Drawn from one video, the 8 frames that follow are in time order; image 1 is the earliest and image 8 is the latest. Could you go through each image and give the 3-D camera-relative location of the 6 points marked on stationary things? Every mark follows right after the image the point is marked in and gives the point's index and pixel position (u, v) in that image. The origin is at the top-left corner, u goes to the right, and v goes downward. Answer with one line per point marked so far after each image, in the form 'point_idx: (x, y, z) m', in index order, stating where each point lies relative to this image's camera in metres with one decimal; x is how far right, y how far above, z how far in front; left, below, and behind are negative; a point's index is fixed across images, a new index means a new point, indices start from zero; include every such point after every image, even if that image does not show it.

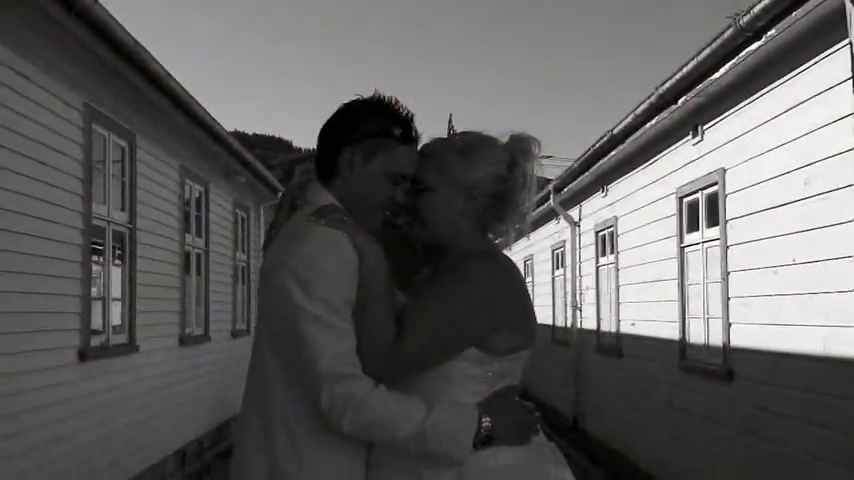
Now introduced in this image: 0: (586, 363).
0: (+2.1, -1.6, +13.1) m
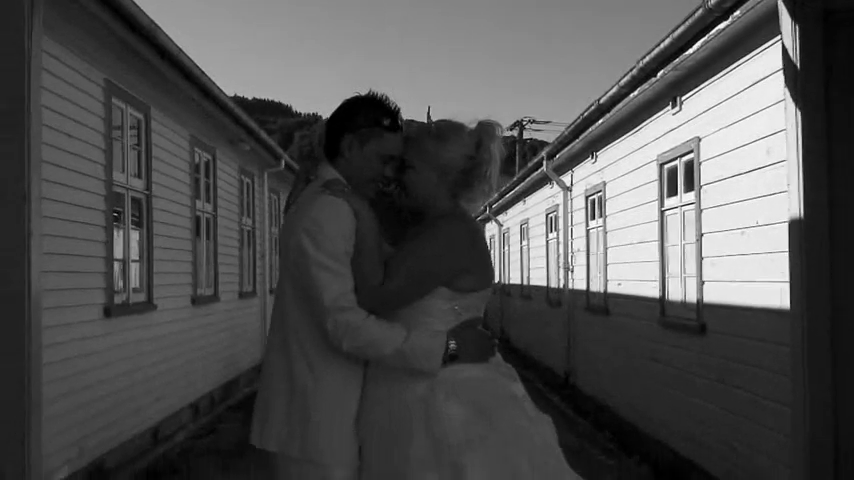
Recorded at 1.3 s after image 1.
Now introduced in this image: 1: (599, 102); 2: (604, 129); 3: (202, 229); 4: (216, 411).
0: (+2.1, -1.1, +13.8) m
1: (+1.8, +1.4, +10.6) m
2: (+2.0, +1.3, +11.5) m
3: (-2.6, +0.1, +11.7) m
4: (-2.5, -2.0, +11.9) m
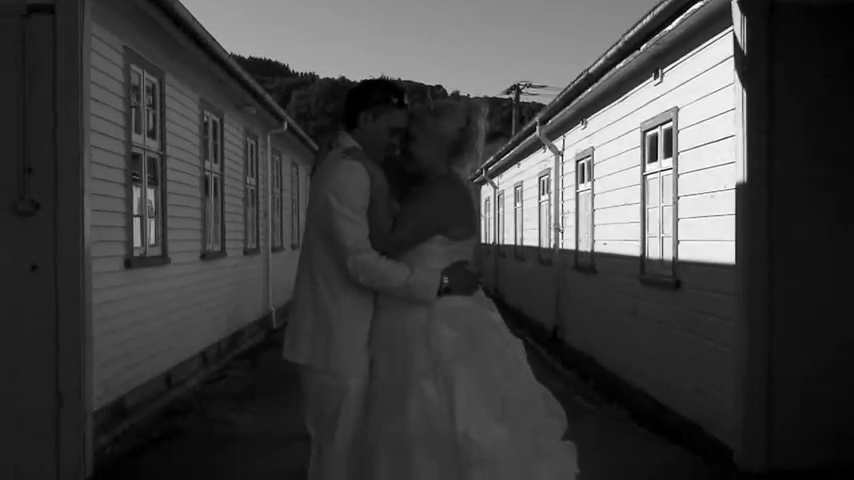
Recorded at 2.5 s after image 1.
0: (+2.0, -0.6, +14.5) m
1: (+1.8, +1.9, +11.2) m
2: (+2.0, +1.7, +12.1) m
3: (-2.7, +0.6, +12.4) m
4: (-2.6, -1.5, +12.6) m
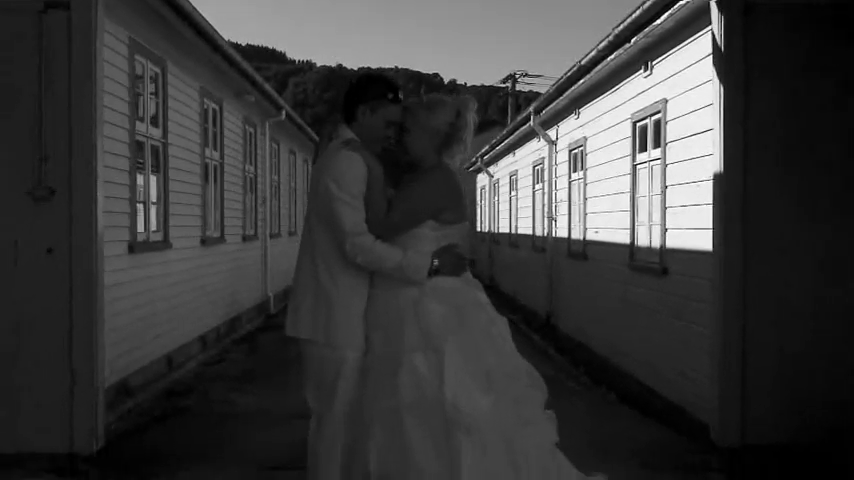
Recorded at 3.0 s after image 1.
0: (+1.9, -0.4, +14.8) m
1: (+1.7, +2.0, +11.4) m
2: (+1.9, +1.9, +12.3) m
3: (-2.7, +0.8, +12.6) m
4: (-2.6, -1.3, +12.9) m
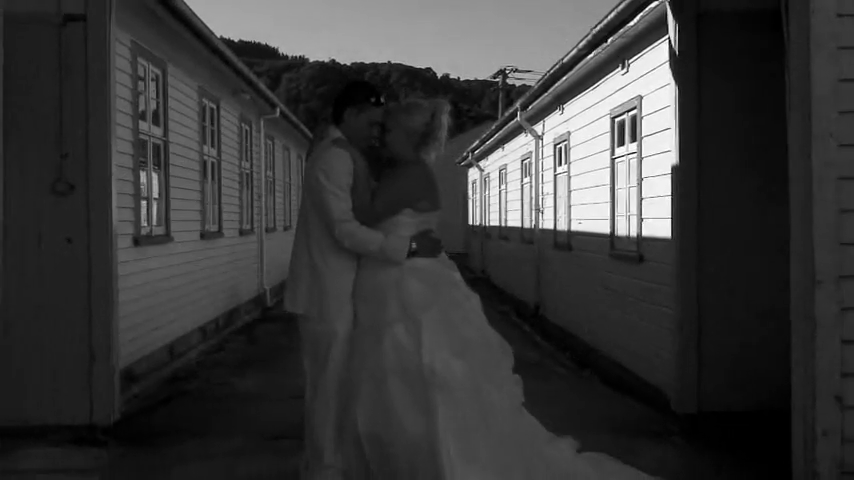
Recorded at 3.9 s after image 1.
0: (+1.8, -0.3, +15.3) m
1: (+1.6, +2.1, +11.9) m
2: (+1.8, +2.0, +12.8) m
3: (-2.9, +0.9, +13.1) m
4: (-2.7, -1.2, +13.4) m
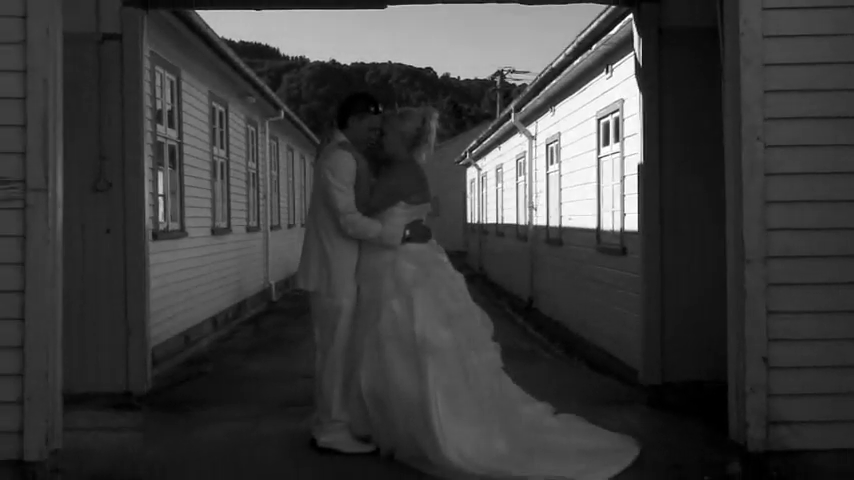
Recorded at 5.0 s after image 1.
0: (+1.8, -0.2, +16.0) m
1: (+1.6, +2.2, +12.7) m
2: (+1.8, +2.0, +13.6) m
3: (-2.9, +0.9, +13.9) m
4: (-2.8, -1.2, +14.1) m
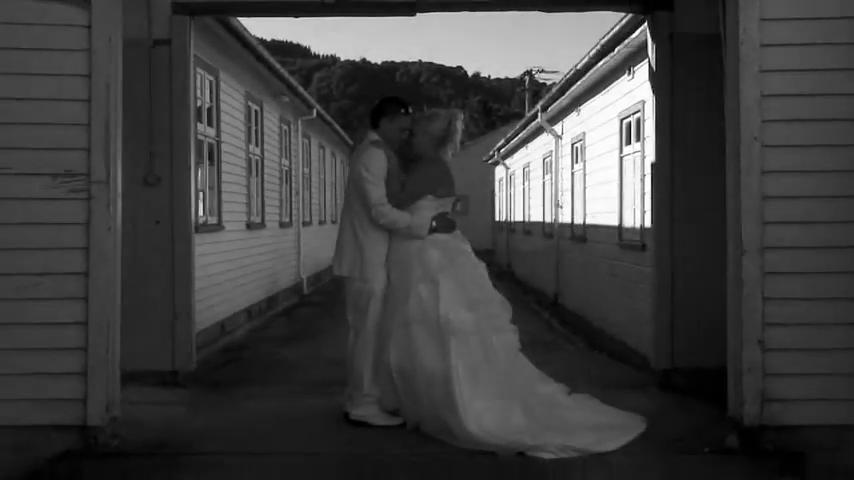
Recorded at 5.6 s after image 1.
0: (+2.2, -0.2, +16.4) m
1: (+1.9, +2.2, +13.0) m
2: (+2.2, +2.1, +14.0) m
3: (-2.5, +1.0, +14.4) m
4: (-2.4, -1.1, +14.6) m
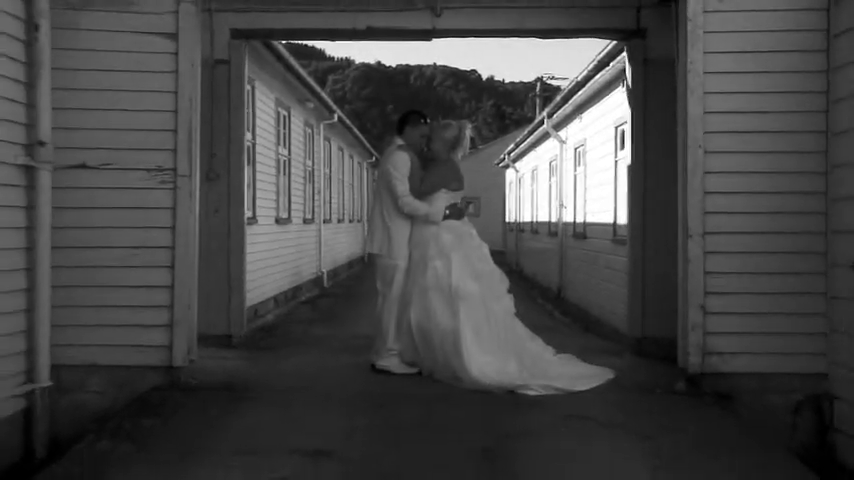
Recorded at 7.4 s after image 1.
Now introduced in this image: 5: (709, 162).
0: (+2.5, -0.1, +17.7) m
1: (+2.1, +2.3, +14.4) m
2: (+2.4, +2.1, +15.3) m
3: (-2.3, +1.1, +15.8) m
4: (-2.2, -1.0, +16.0) m
5: (+1.7, +0.5, +6.2) m
